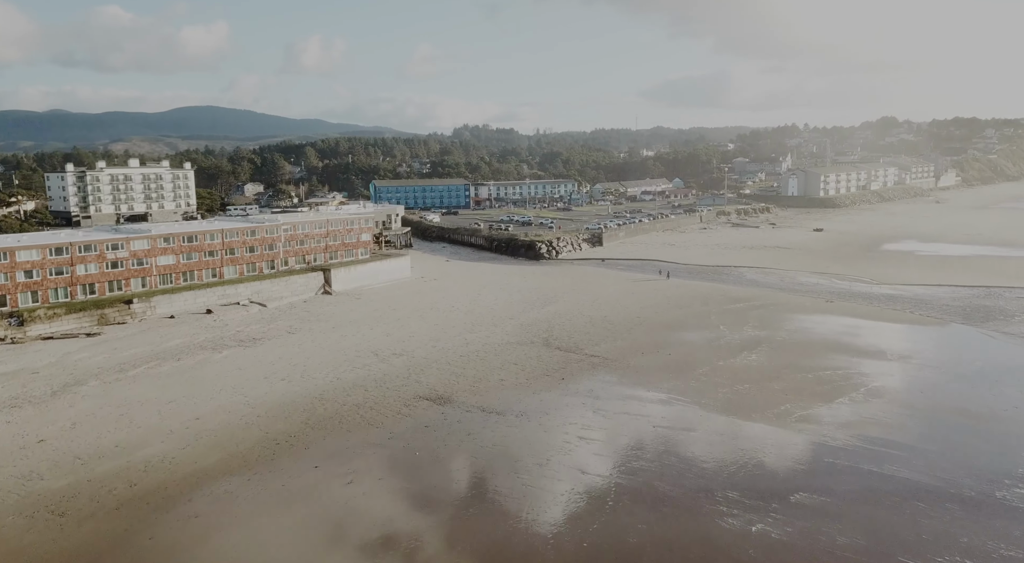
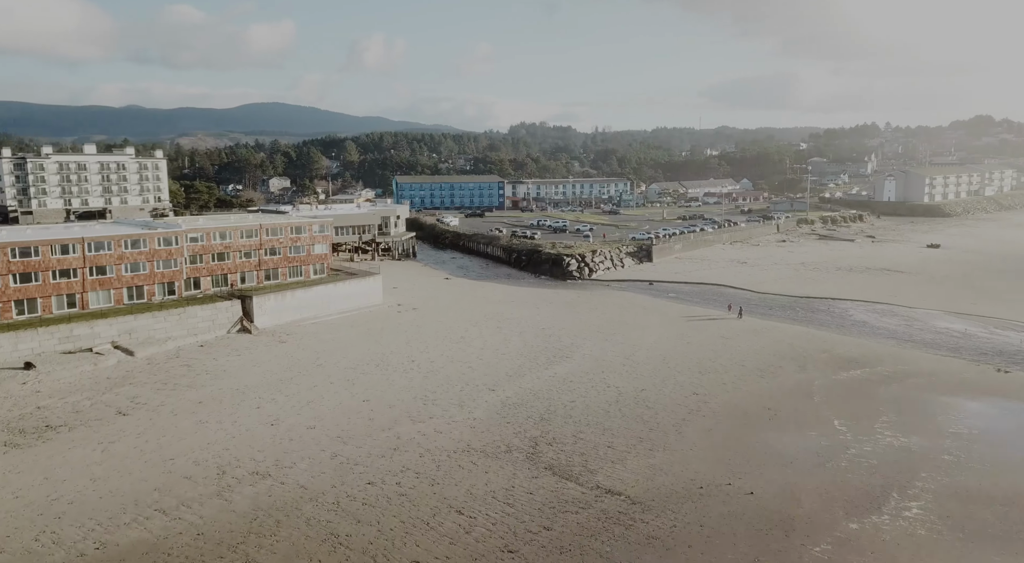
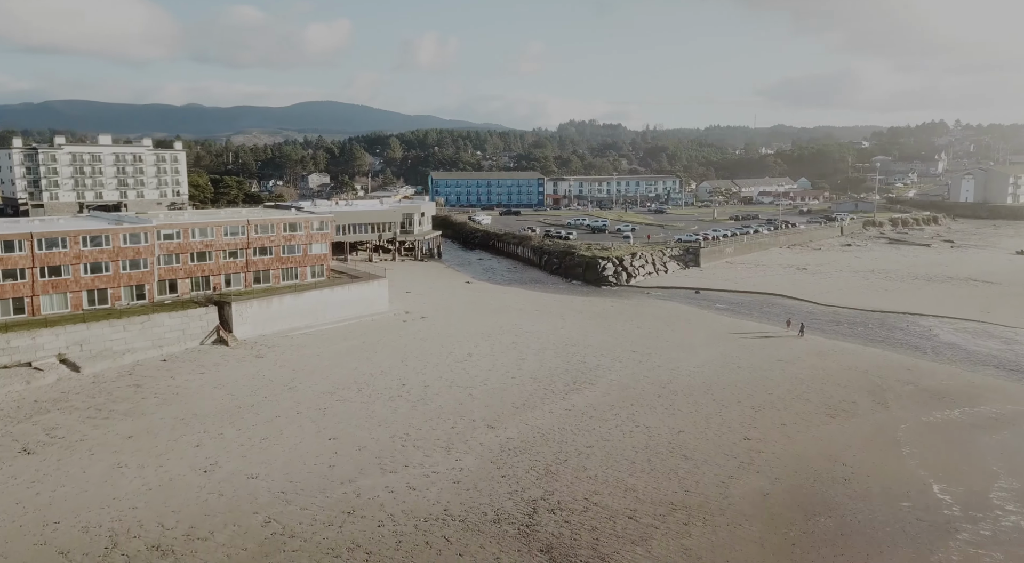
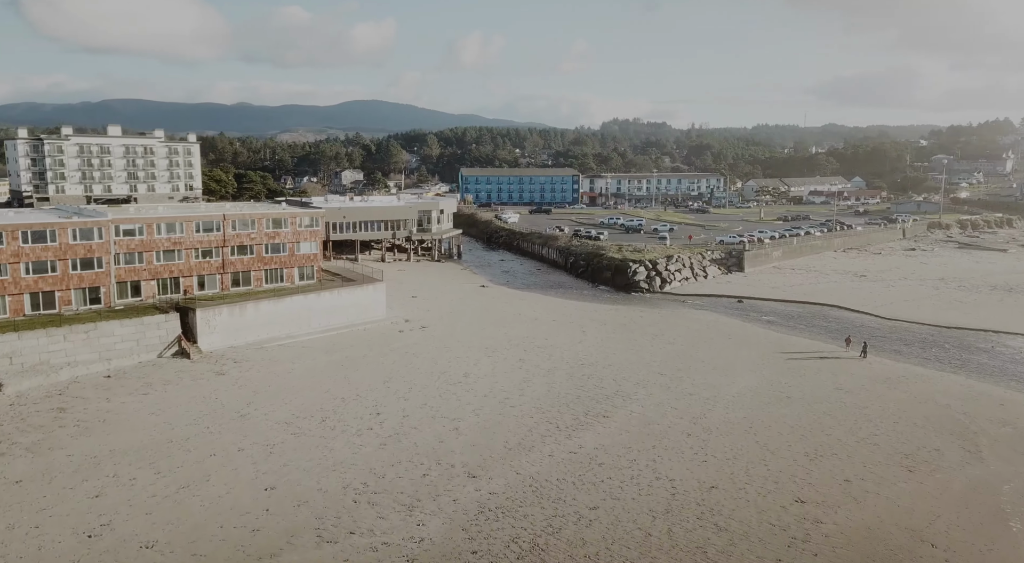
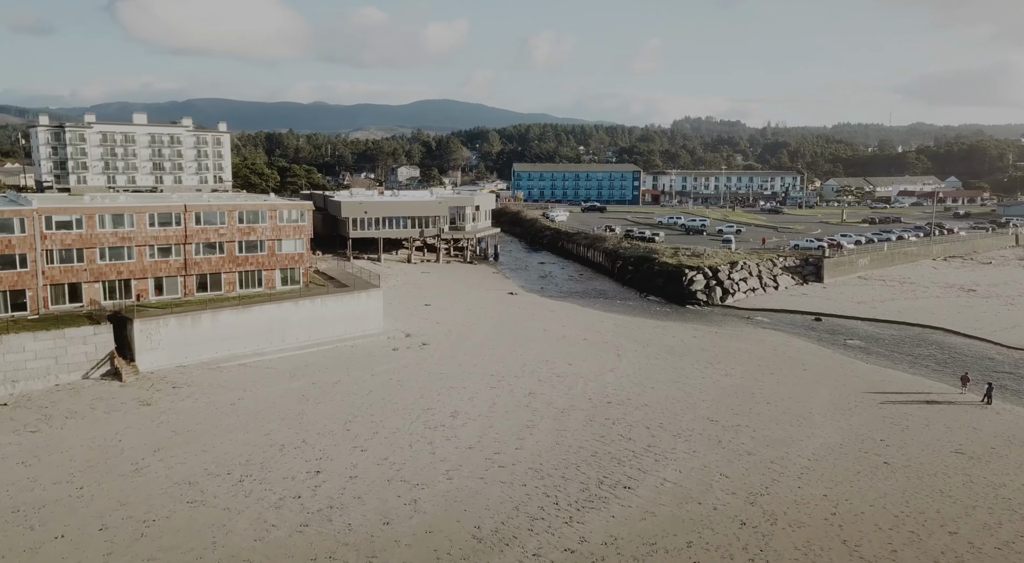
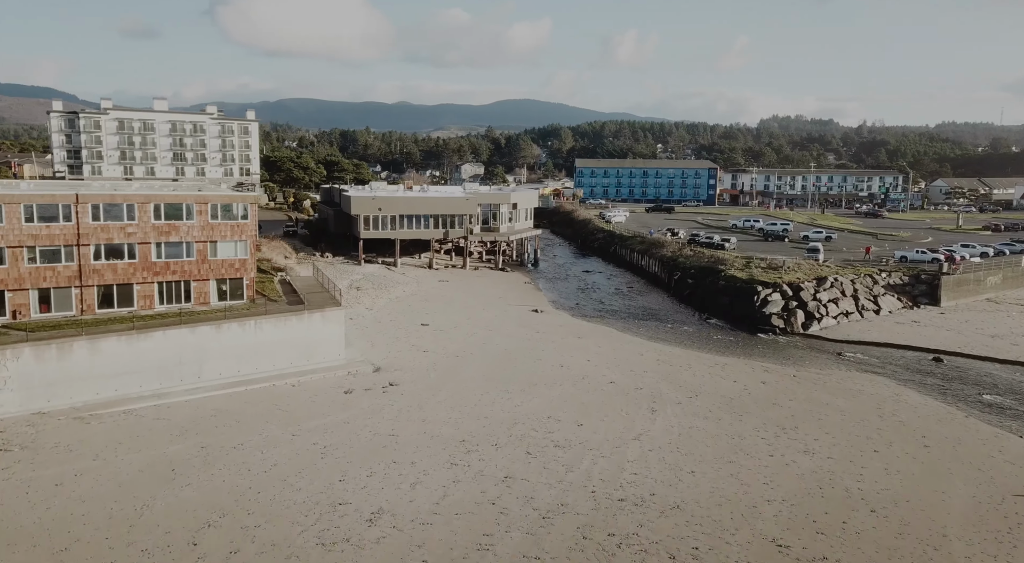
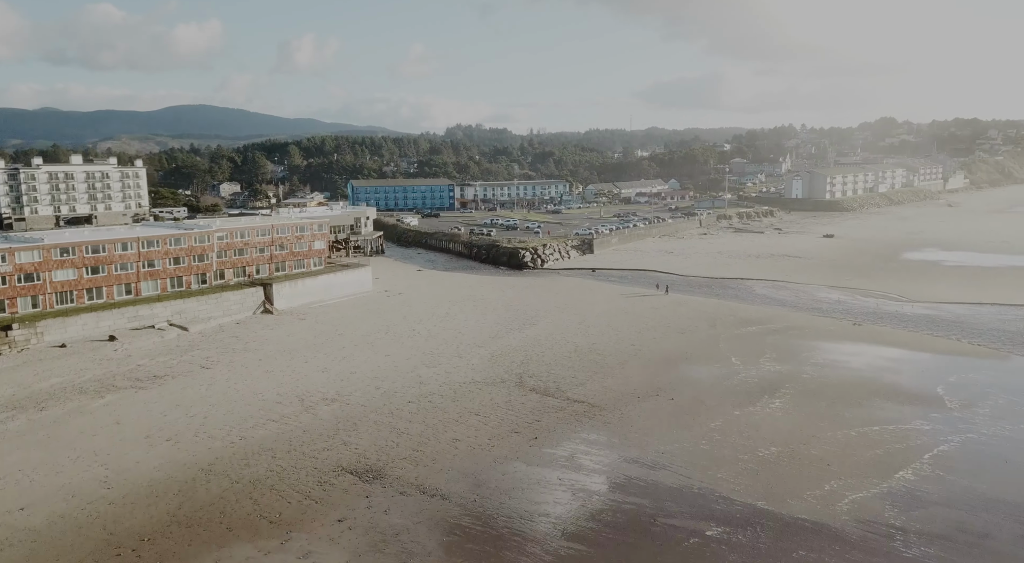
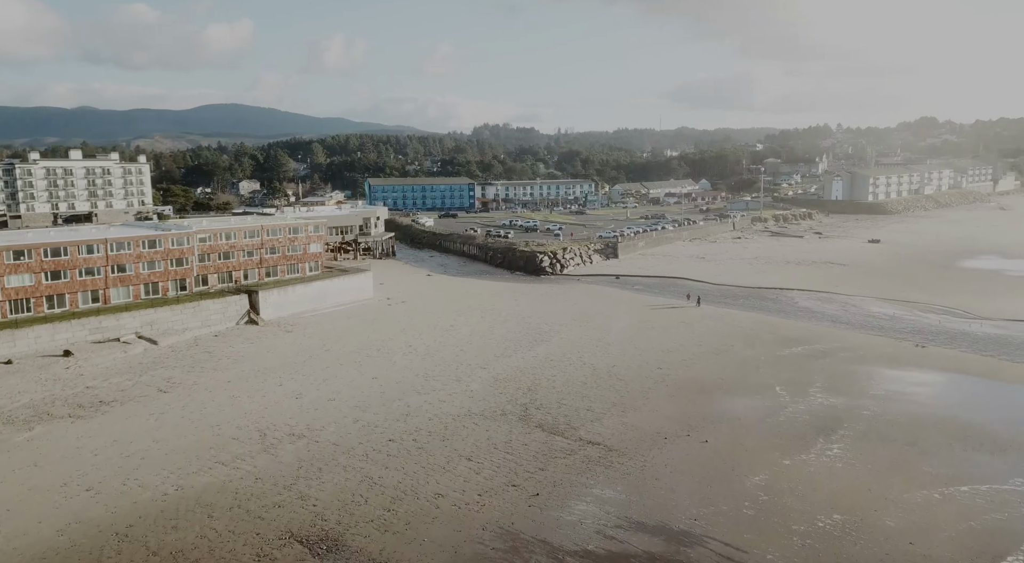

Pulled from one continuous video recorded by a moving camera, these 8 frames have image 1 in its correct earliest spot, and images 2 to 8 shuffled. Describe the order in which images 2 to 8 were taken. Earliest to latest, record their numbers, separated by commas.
7, 8, 2, 3, 4, 5, 6
